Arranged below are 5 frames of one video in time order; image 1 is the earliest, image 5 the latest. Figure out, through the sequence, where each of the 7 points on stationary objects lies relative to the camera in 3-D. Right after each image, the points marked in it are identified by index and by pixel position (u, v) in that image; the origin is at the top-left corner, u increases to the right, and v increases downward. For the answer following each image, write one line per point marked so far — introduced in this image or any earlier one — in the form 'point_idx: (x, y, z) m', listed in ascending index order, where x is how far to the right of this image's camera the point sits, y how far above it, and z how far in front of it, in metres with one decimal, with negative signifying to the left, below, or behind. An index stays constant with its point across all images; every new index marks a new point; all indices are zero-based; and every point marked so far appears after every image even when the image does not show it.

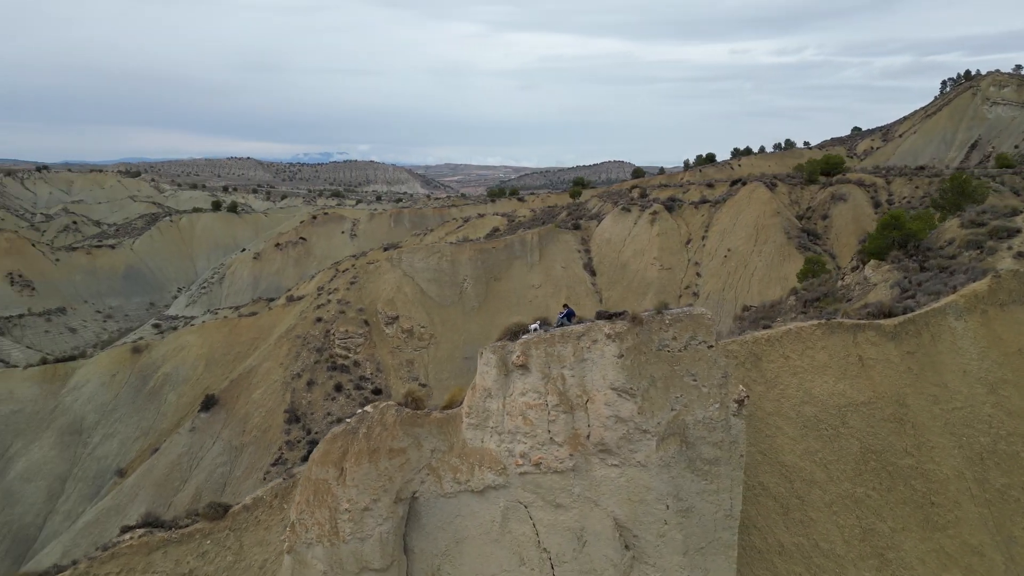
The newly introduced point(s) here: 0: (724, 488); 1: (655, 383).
0: (+2.3, -2.2, +8.0) m
1: (+1.6, -1.1, +7.9) m
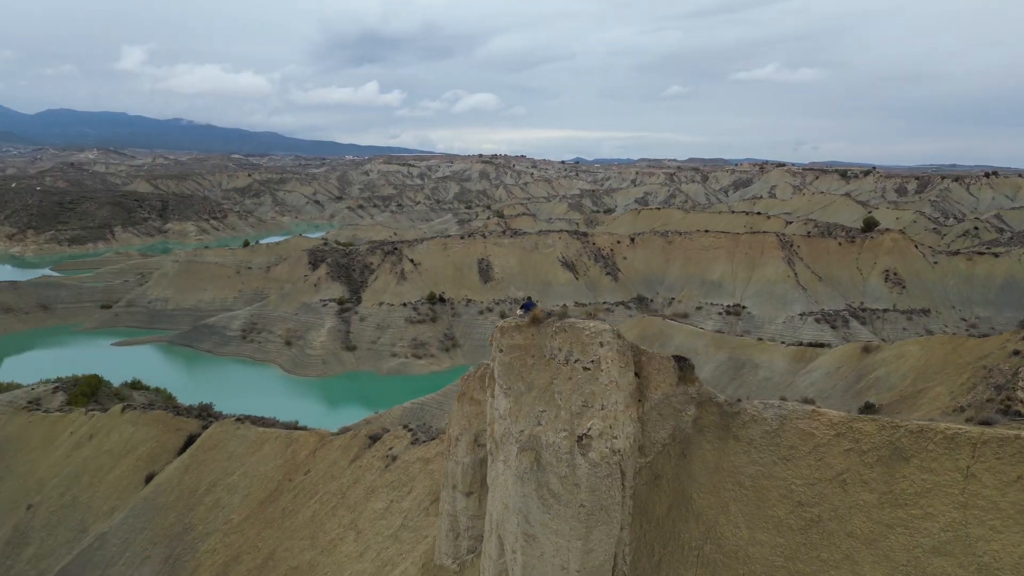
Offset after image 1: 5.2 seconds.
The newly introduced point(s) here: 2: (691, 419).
0: (+0.5, -2.3, +6.8) m
1: (+0.2, -1.1, +7.4) m
2: (+2.0, -1.4, +7.9) m
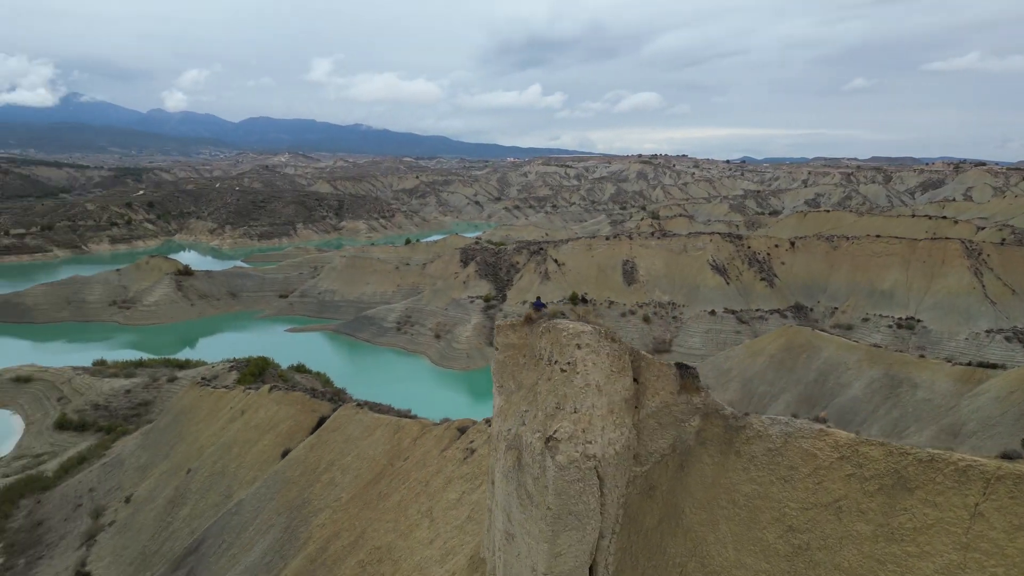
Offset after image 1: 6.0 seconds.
0: (+0.2, -2.3, +6.8) m
1: (+0.1, -1.1, +7.4) m
2: (+1.9, -1.5, +7.5) m
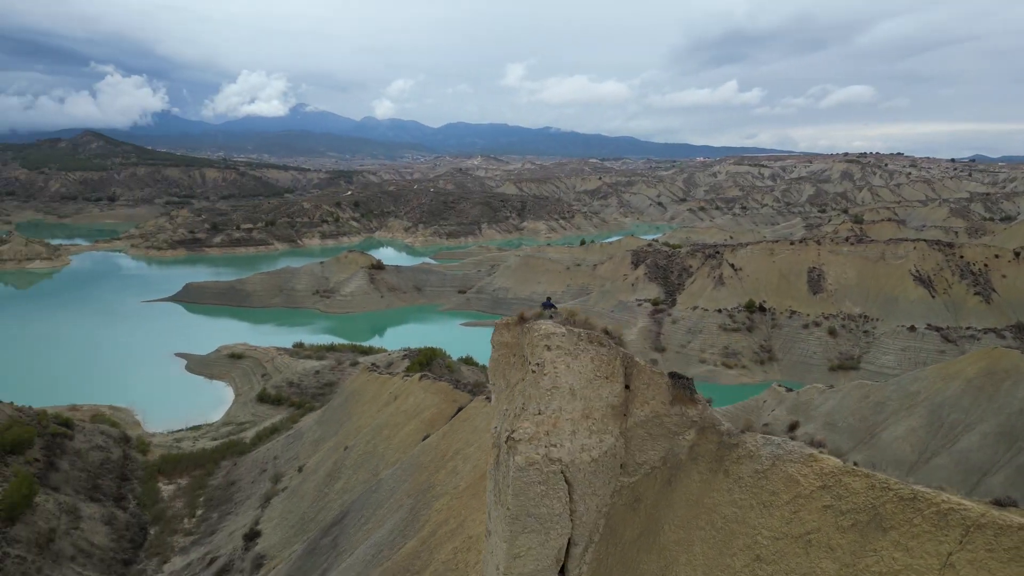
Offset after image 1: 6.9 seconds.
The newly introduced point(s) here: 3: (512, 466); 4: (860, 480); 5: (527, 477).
0: (-0.1, -2.3, +6.9) m
1: (-0.1, -1.0, +7.5) m
2: (+1.7, -1.6, +7.2) m
3: (0.0, -1.6, +6.6) m
4: (+2.8, -1.5, +5.7) m
5: (+0.2, -1.7, +6.6) m
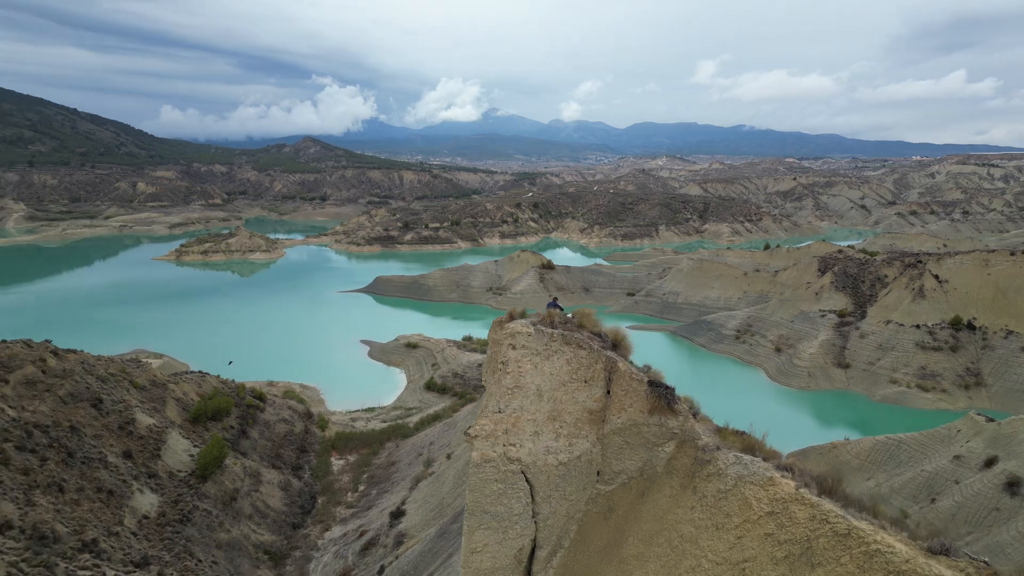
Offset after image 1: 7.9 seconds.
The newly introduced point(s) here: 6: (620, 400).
0: (-0.5, -2.3, +7.0) m
1: (-0.2, -1.0, +7.6) m
2: (+1.5, -1.6, +6.8) m
3: (-0.4, -1.6, +6.7) m
4: (+2.2, -1.6, +5.2) m
5: (-0.2, -1.7, +6.6) m
6: (+1.1, -1.1, +7.0) m
